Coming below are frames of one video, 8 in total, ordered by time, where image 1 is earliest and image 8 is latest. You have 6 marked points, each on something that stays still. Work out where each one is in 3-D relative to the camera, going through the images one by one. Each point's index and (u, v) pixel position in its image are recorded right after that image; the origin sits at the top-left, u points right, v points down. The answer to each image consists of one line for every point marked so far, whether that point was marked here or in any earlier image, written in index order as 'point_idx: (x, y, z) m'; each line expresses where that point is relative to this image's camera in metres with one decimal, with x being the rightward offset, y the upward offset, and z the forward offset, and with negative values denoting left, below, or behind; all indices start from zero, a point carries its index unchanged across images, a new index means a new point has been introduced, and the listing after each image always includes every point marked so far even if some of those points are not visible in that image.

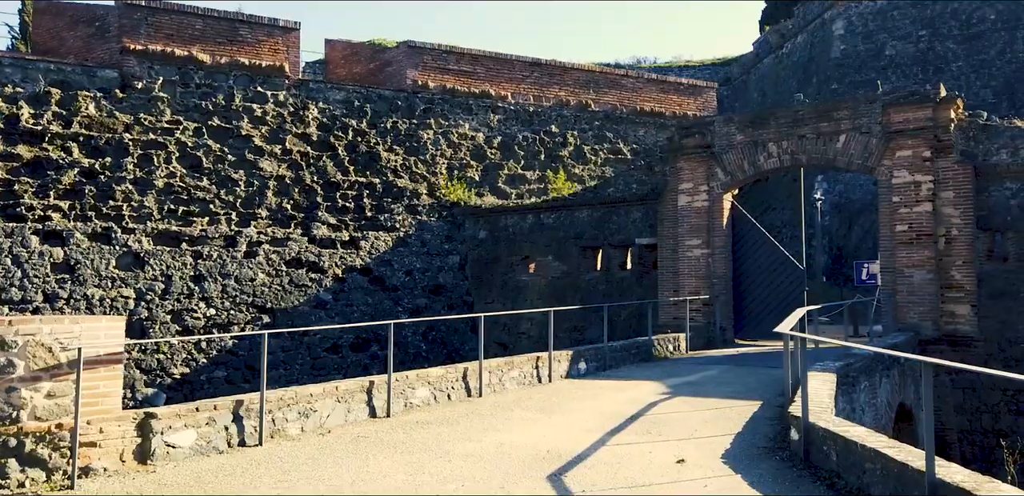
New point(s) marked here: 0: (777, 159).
0: (+4.5, +1.5, +13.0) m
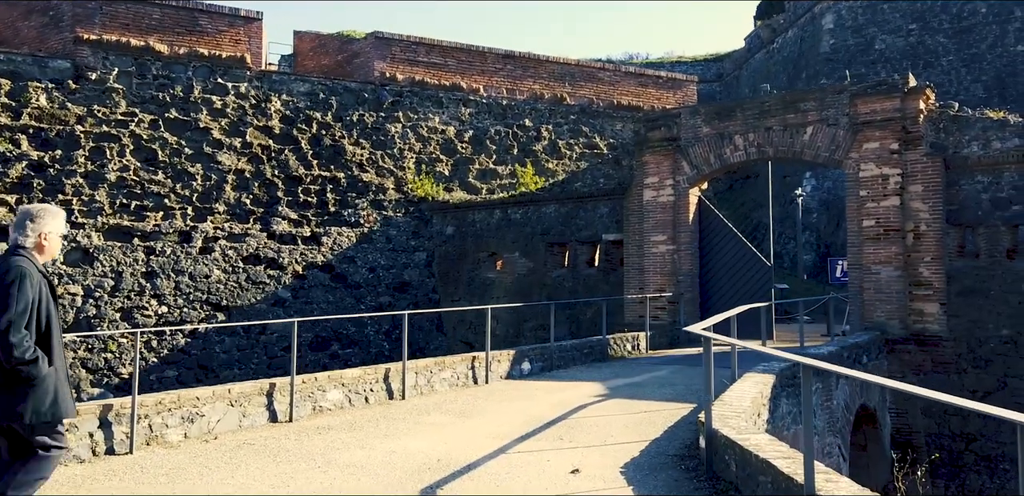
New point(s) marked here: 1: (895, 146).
0: (+3.8, +1.6, +12.6) m
1: (+5.6, +1.5, +11.2) m
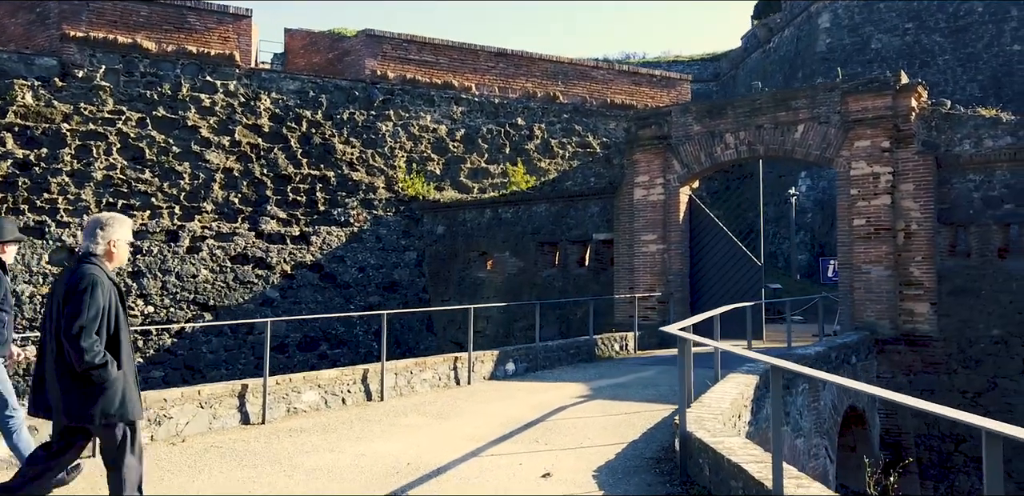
0: (+3.6, +1.6, +12.5) m
1: (+5.4, +1.5, +11.1) m
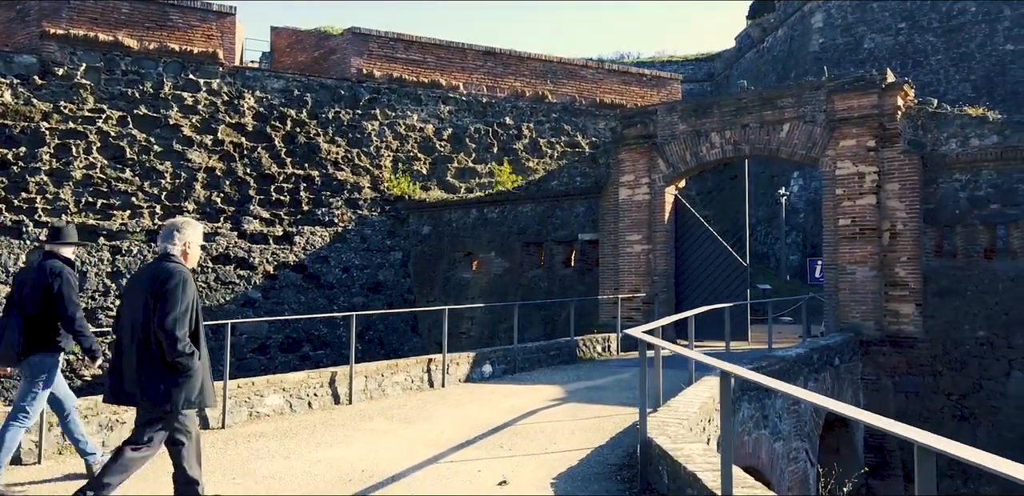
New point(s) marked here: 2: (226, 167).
0: (+3.3, +1.6, +12.3) m
1: (+5.1, +1.5, +10.9) m
2: (-5.6, +1.6, +15.0) m
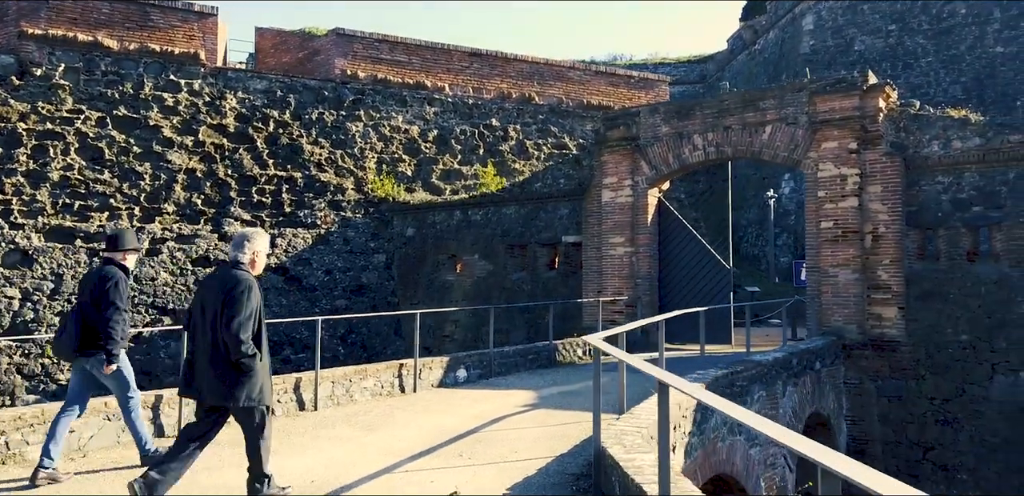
0: (+3.0, +1.5, +12.2) m
1: (+4.8, +1.4, +10.8) m
2: (-5.9, +1.5, +14.9) m
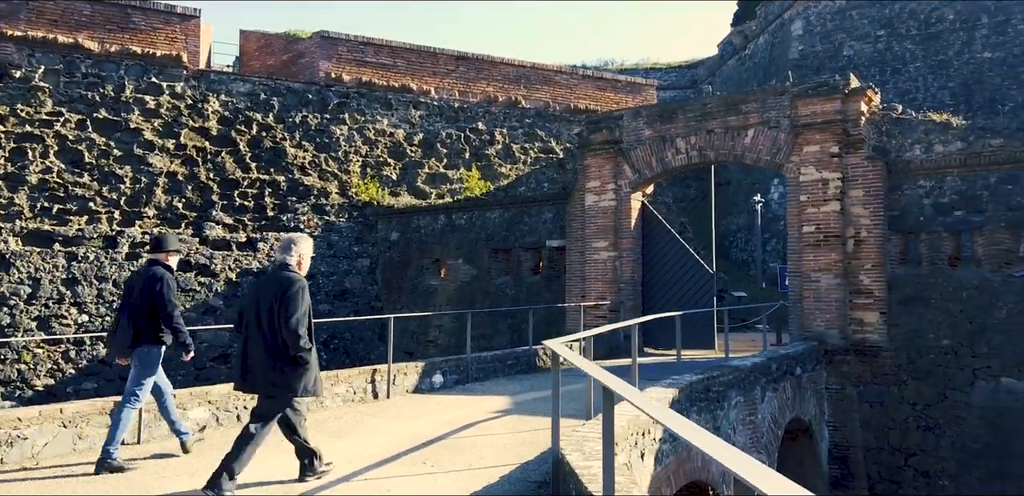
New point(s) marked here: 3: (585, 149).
0: (+2.7, +1.5, +12.2) m
1: (+4.5, +1.4, +10.8) m
2: (-6.2, +1.5, +14.7) m
3: (+1.3, +1.7, +13.2) m
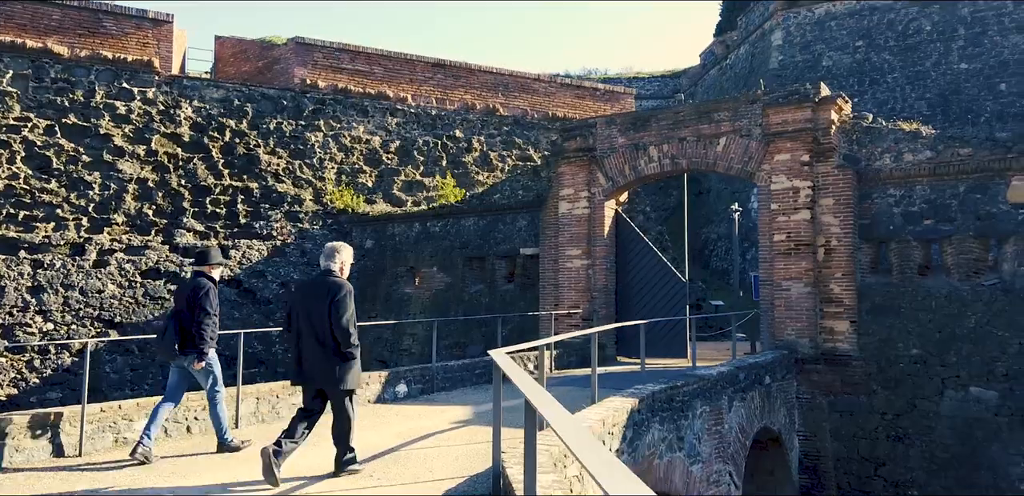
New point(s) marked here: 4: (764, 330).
0: (+2.3, +1.3, +12.1) m
1: (+4.1, +1.3, +10.8) m
2: (-6.7, +1.3, +14.6) m
3: (+0.8, +1.6, +13.1) m
4: (+3.6, -1.2, +11.0) m
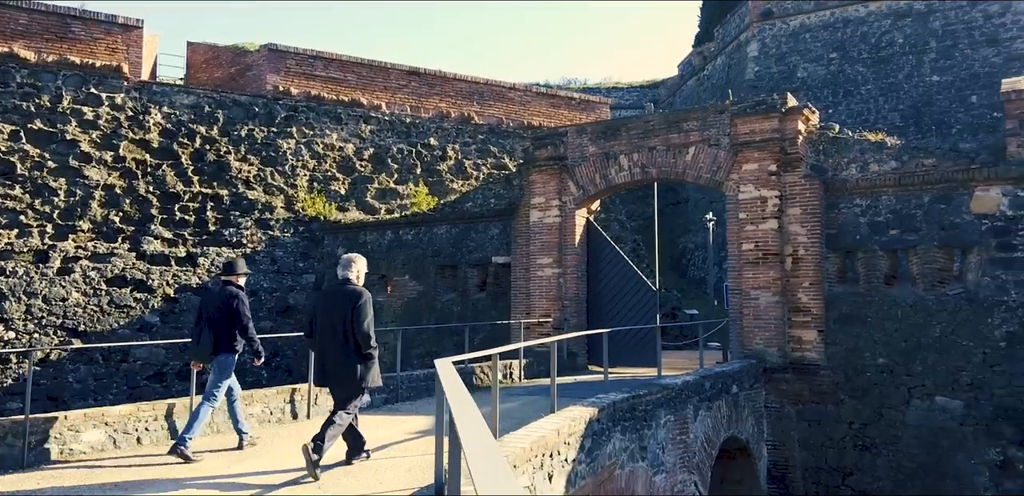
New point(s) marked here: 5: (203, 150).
0: (+1.8, +1.2, +12.2) m
1: (+3.7, +1.1, +10.8) m
2: (-7.2, +1.2, +14.4) m
3: (+0.3, +1.4, +13.1) m
4: (+3.2, -1.3, +11.0) m
5: (-6.2, +1.9, +15.3) m
